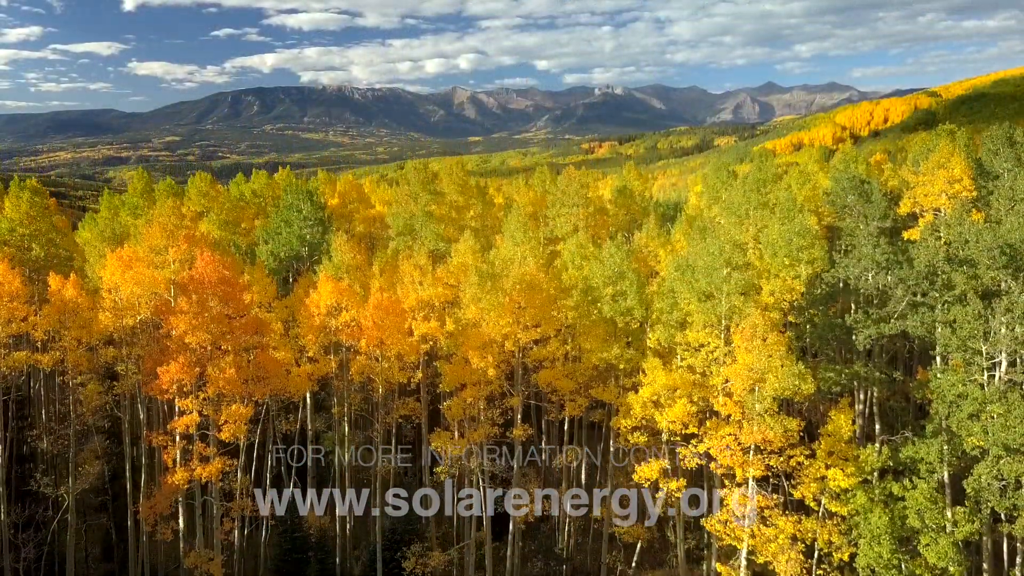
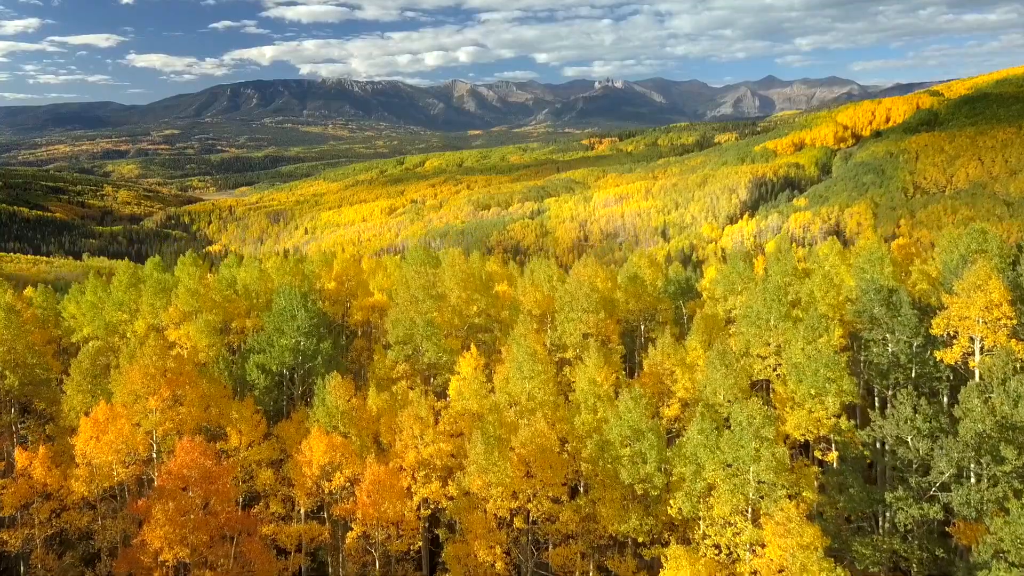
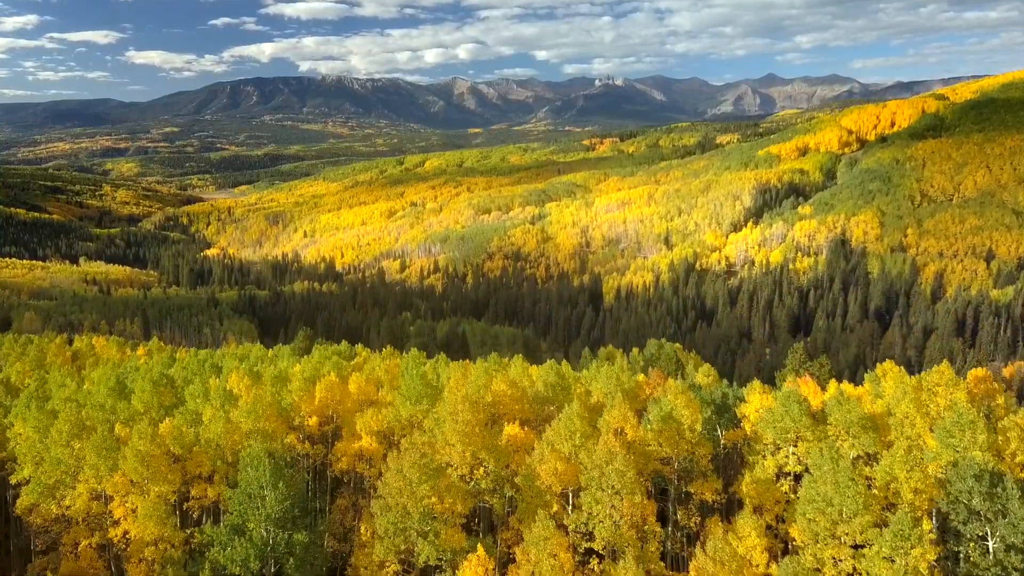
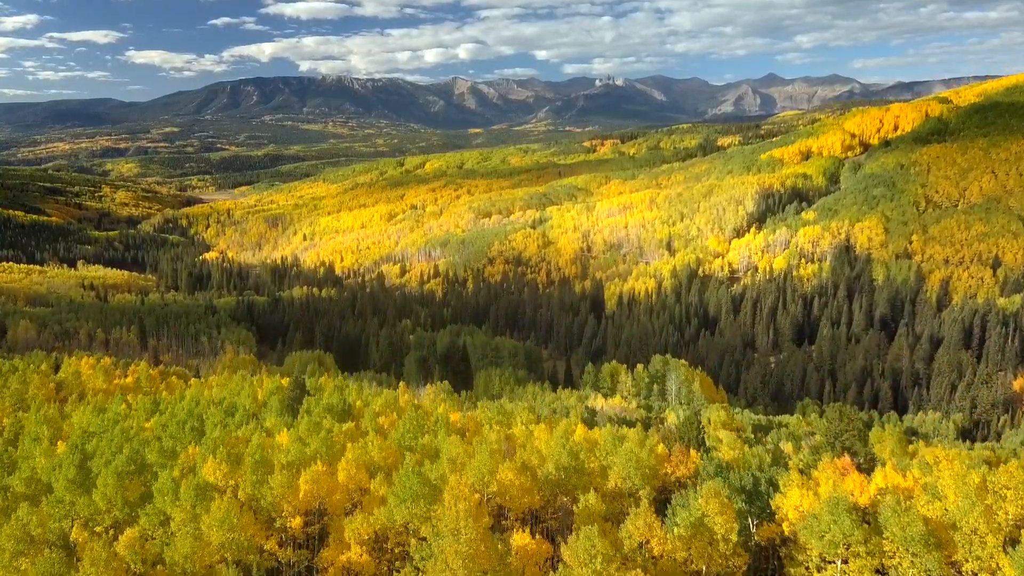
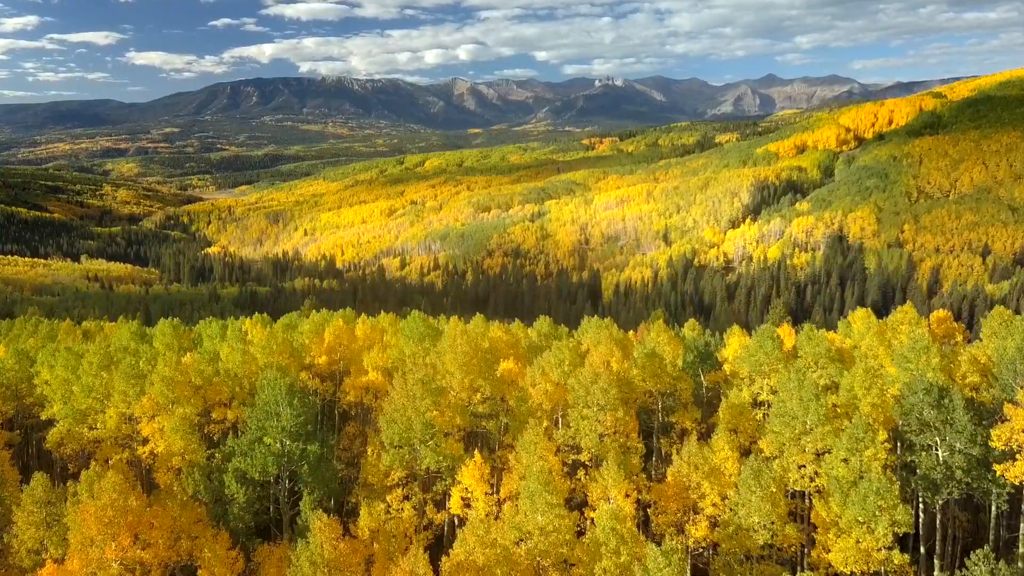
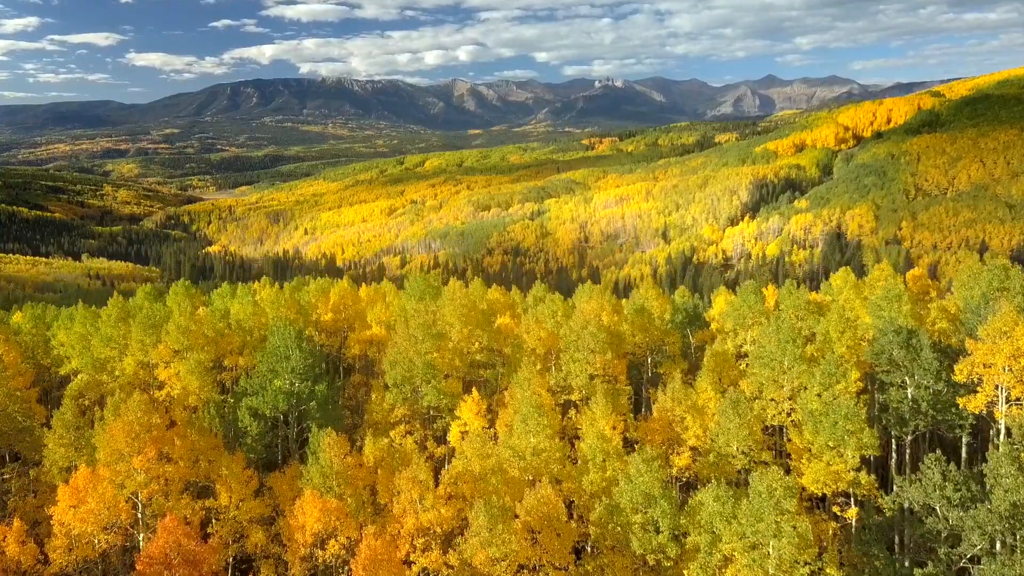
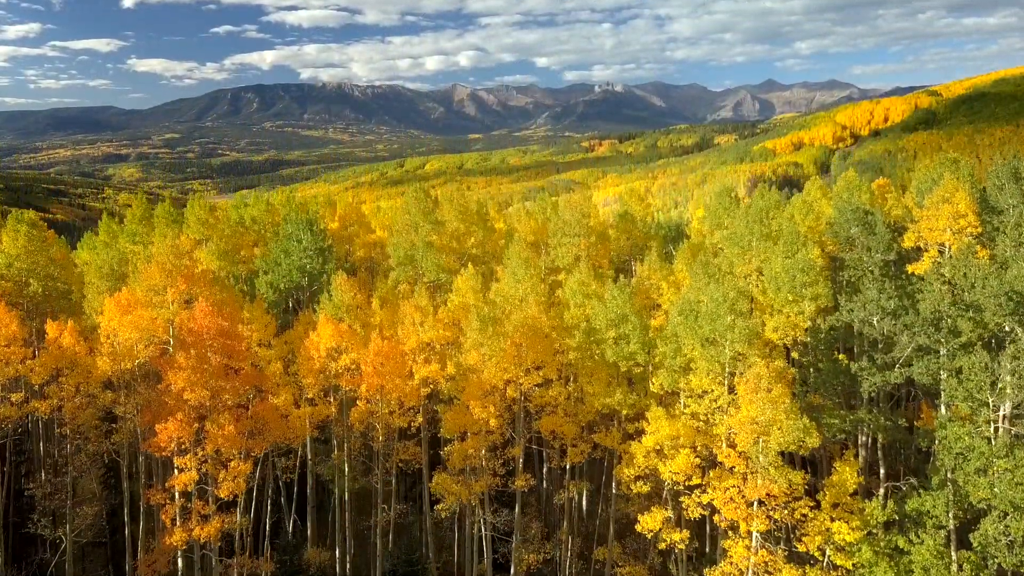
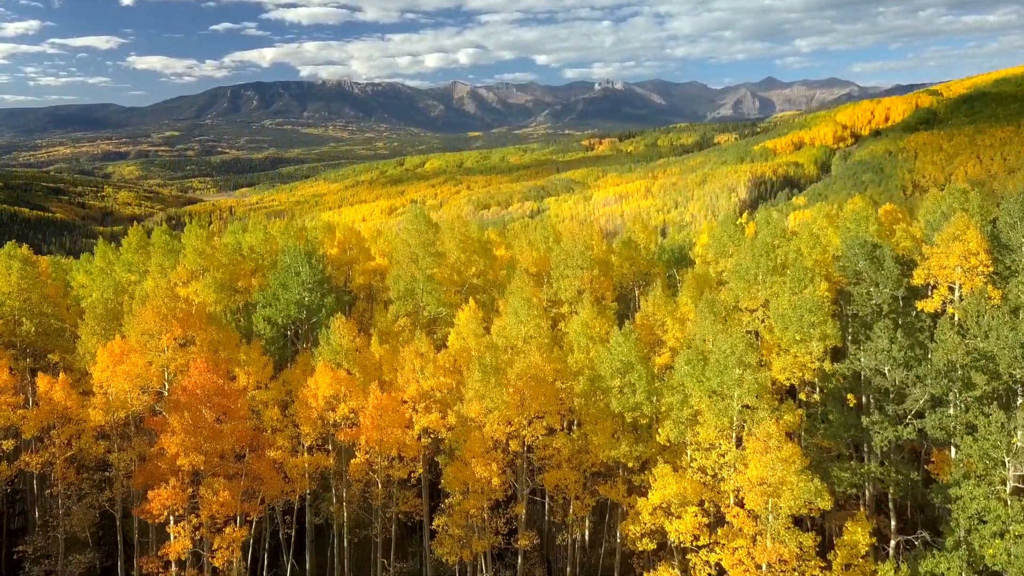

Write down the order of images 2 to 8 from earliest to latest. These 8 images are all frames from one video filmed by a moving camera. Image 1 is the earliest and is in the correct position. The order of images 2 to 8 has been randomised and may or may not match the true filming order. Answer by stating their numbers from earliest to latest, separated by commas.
7, 8, 2, 6, 5, 3, 4
